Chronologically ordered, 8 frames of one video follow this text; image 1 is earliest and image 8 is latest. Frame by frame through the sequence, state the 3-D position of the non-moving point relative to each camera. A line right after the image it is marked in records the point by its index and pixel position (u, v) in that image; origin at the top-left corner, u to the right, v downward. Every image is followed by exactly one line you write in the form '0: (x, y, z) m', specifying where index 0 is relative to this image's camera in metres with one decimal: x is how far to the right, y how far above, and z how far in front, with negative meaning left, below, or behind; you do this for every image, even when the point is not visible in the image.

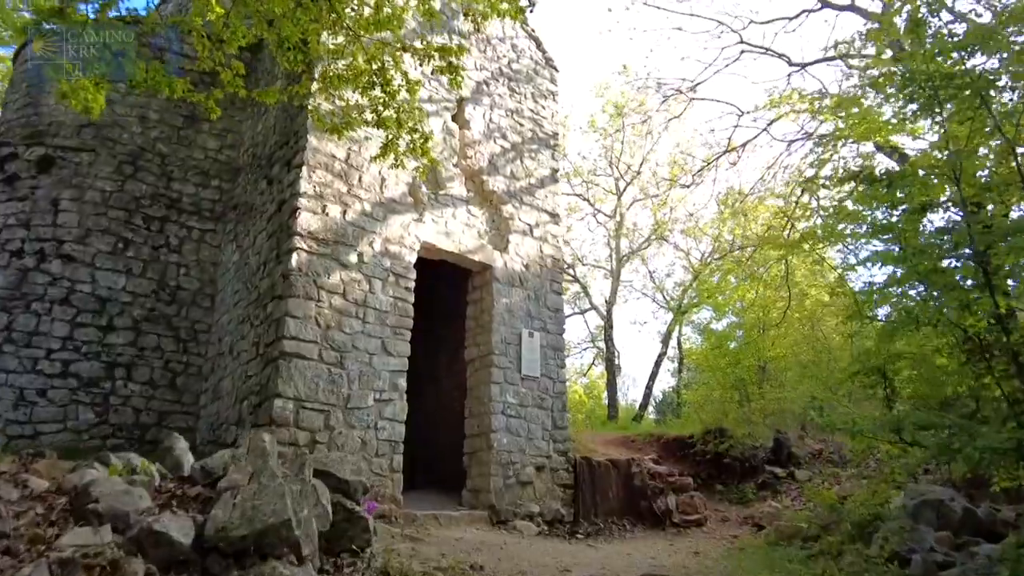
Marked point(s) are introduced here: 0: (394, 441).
0: (-1.1, -1.5, +6.1) m
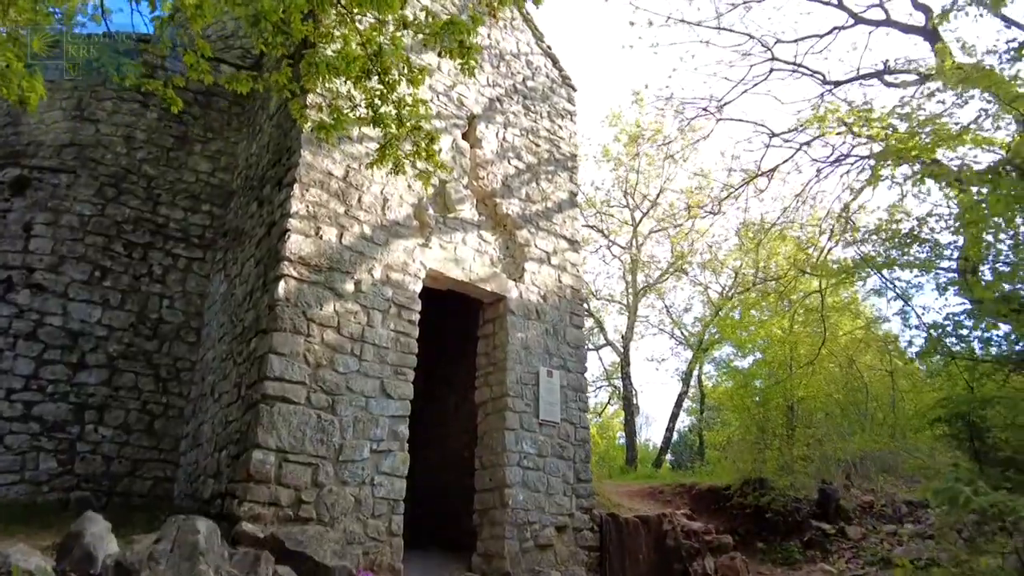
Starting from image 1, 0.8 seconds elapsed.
0: (-1.0, -1.7, +5.2) m
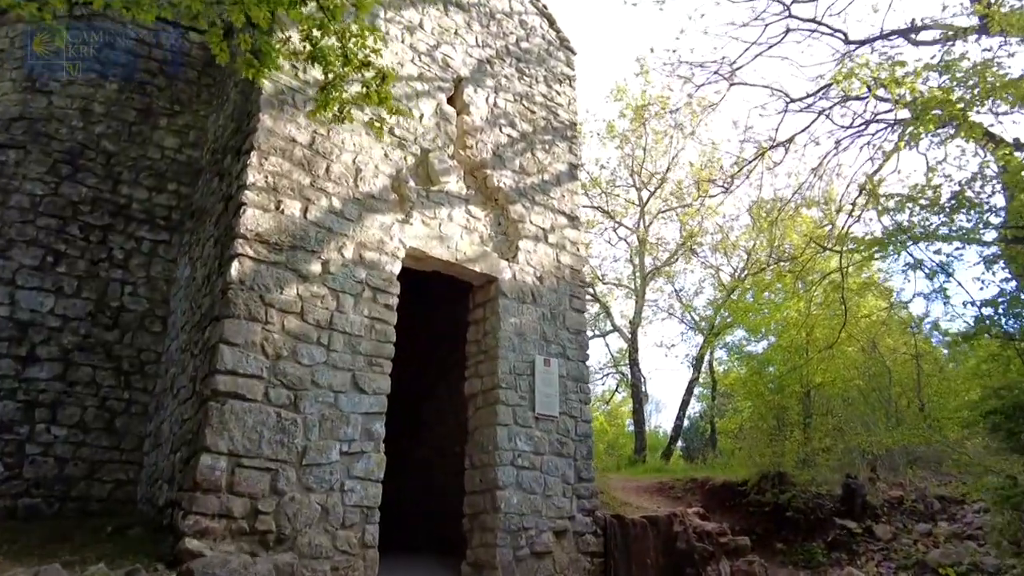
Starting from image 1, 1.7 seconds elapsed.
0: (-1.0, -1.6, +4.6) m
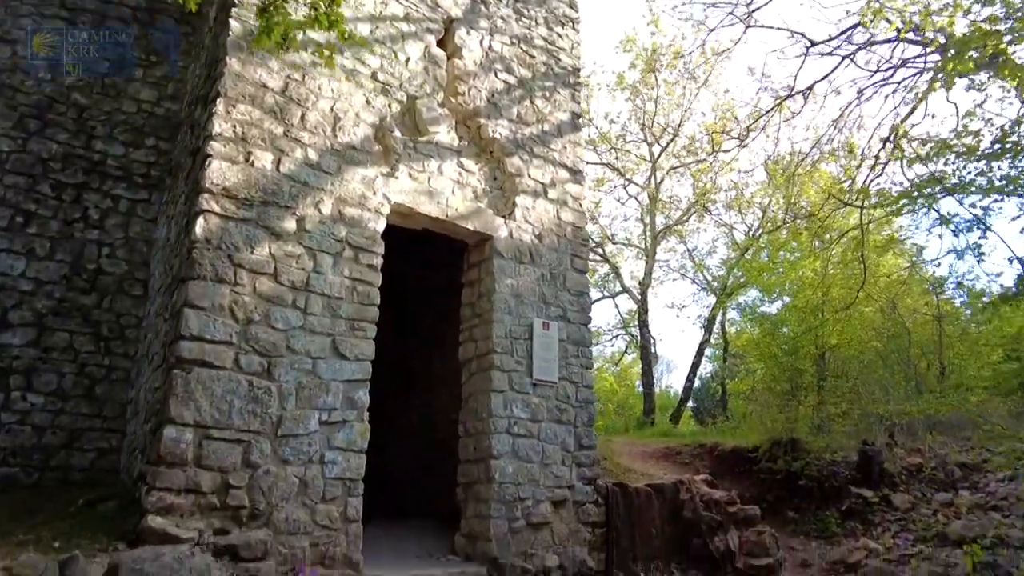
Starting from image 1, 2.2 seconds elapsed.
0: (-1.1, -1.3, +4.3) m
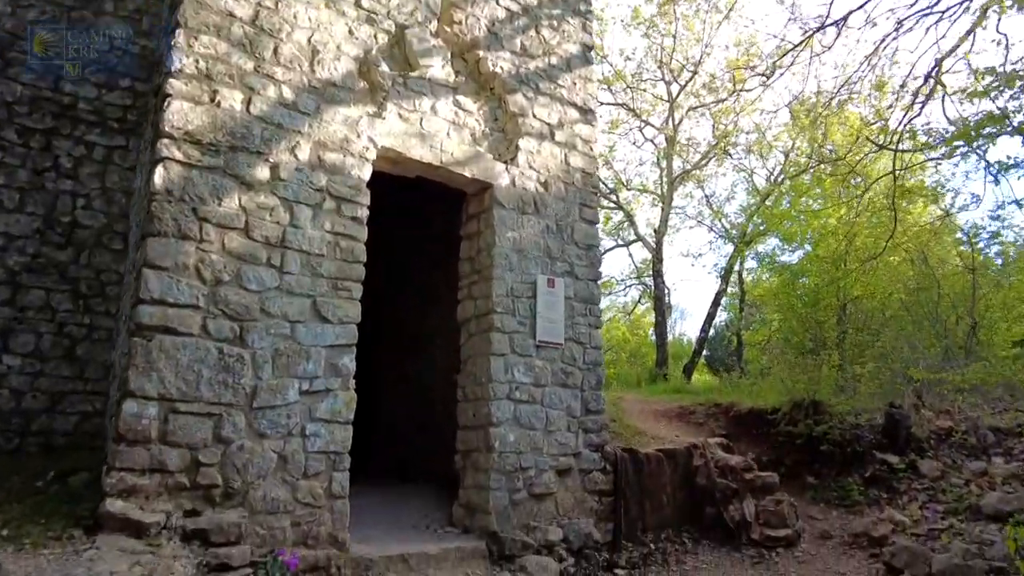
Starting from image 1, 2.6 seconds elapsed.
0: (-1.1, -1.0, +4.0) m
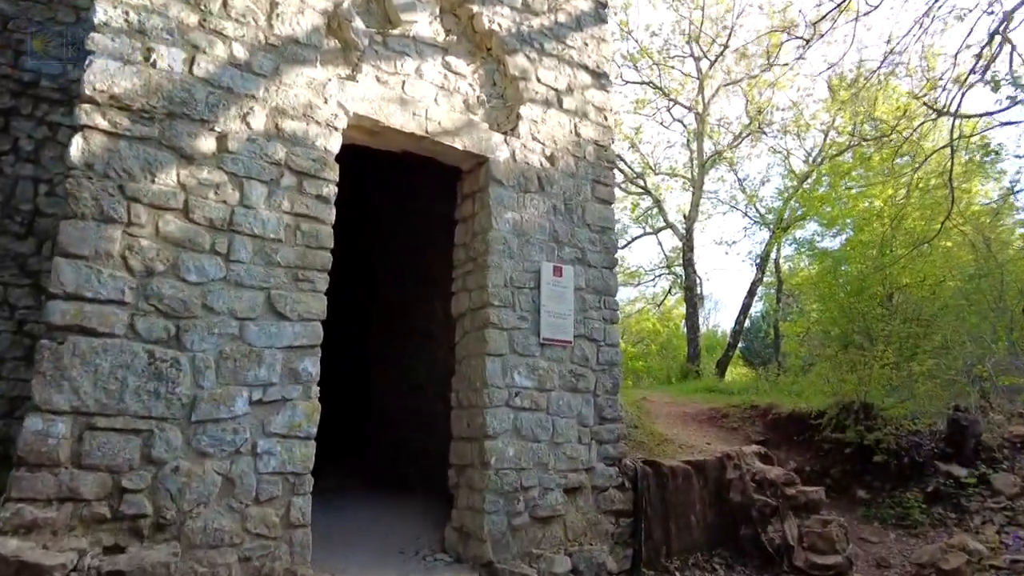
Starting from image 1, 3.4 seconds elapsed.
0: (-1.2, -1.0, +3.4) m
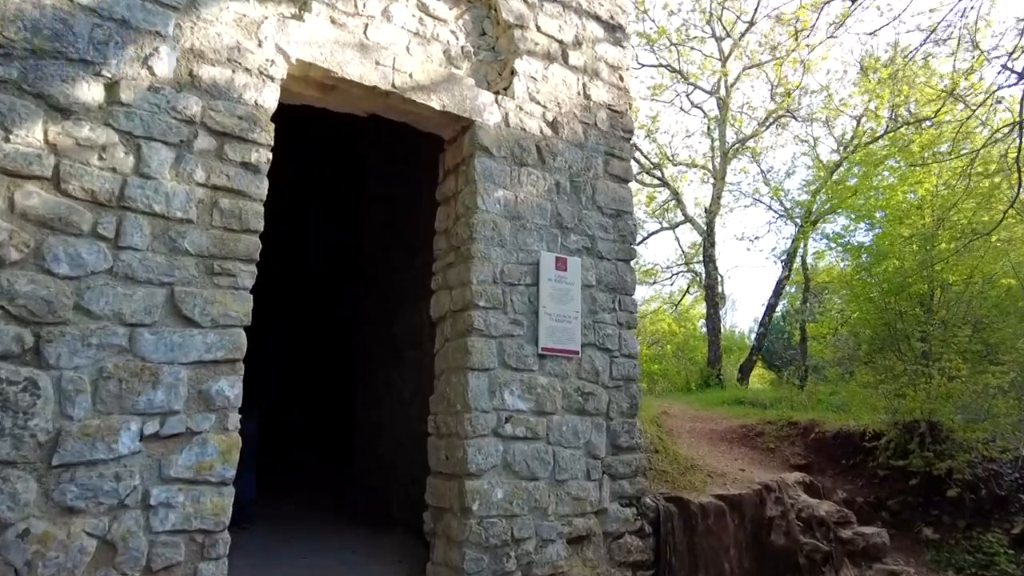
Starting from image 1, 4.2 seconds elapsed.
0: (-1.2, -1.0, +2.5) m
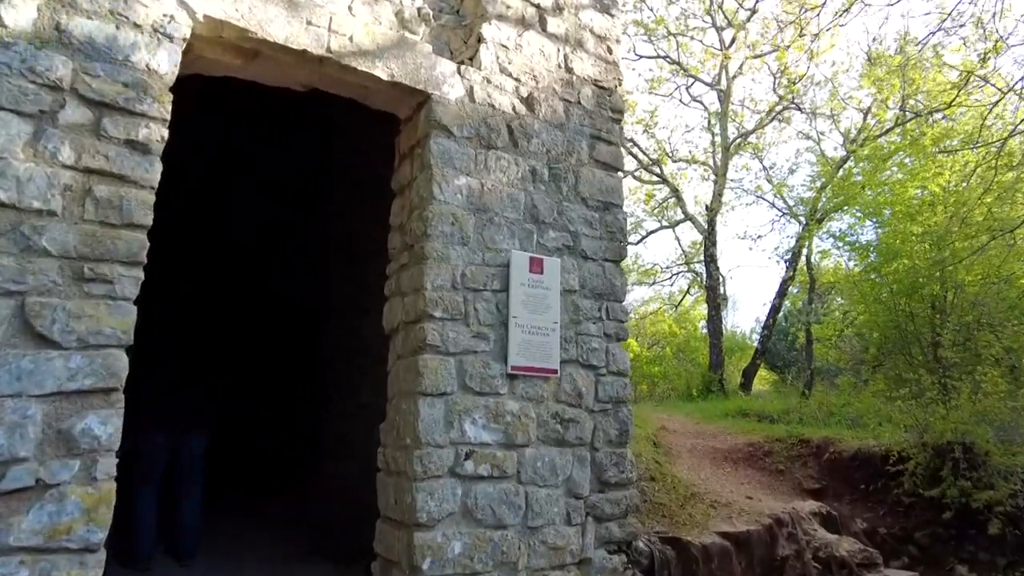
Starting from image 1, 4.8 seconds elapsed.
0: (-1.4, -1.0, +2.0) m
